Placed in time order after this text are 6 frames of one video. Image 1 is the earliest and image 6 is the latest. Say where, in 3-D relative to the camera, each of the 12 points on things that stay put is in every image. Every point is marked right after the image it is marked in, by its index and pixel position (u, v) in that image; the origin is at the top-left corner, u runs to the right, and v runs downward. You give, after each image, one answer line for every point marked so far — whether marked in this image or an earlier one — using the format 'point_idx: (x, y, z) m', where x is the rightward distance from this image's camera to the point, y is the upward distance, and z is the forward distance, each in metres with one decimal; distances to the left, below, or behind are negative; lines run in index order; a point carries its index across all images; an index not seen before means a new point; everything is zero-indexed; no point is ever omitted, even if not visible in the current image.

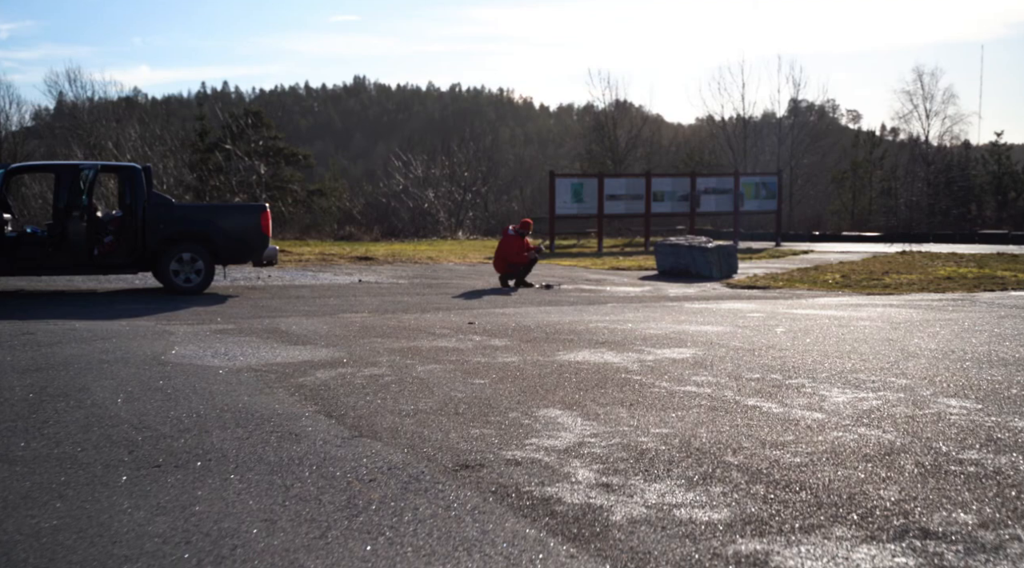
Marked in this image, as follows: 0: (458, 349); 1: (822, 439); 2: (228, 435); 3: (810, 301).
0: (-0.5, -0.7, +9.4) m
1: (+1.8, -0.9, +5.5) m
2: (-1.8, -1.0, +6.0) m
3: (+4.6, -0.3, +14.6) m
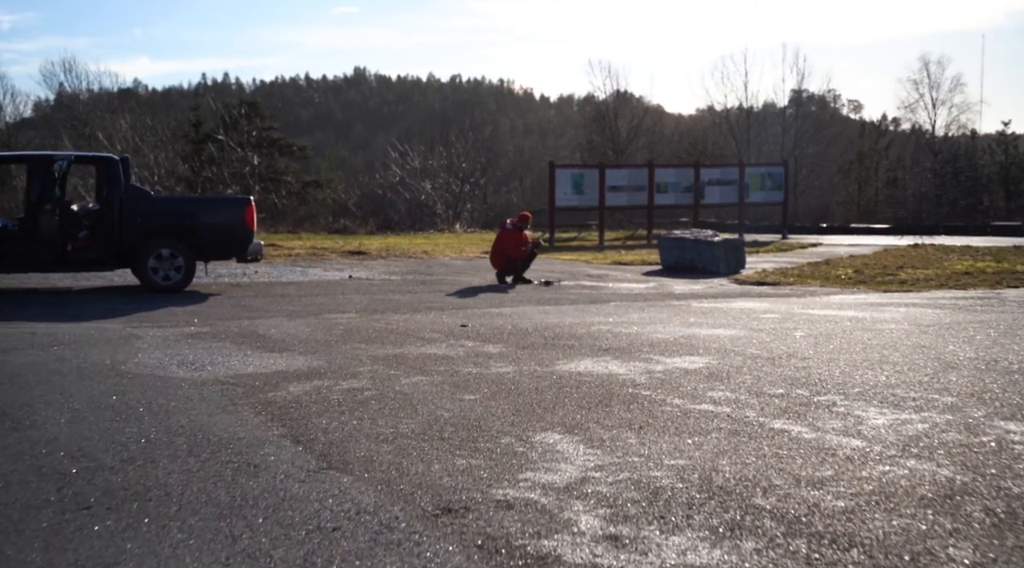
0: (-0.6, -0.7, +8.6) m
1: (+1.8, -0.9, +4.7) m
2: (-1.9, -1.0, +5.2) m
3: (+4.5, -0.2, +13.8) m
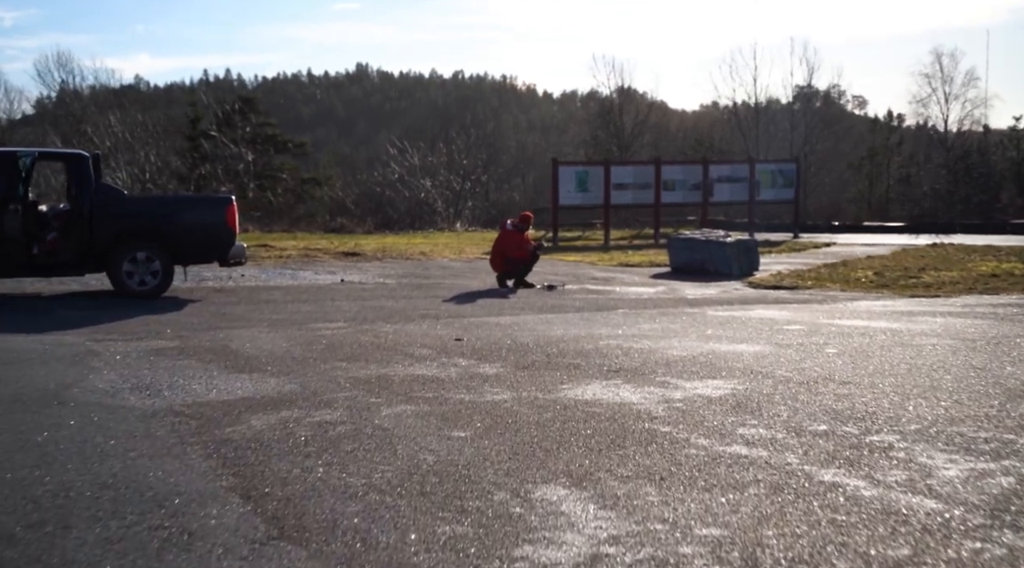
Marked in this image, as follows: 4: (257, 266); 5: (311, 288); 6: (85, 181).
0: (-0.6, -0.8, +7.6) m
1: (+1.7, -1.1, +3.7) m
2: (-1.9, -1.1, +4.3) m
3: (+4.5, -0.3, +12.8) m
4: (-5.0, +0.4, +18.8) m
5: (-3.3, -0.1, +15.7) m
6: (-6.0, +1.5, +13.4) m
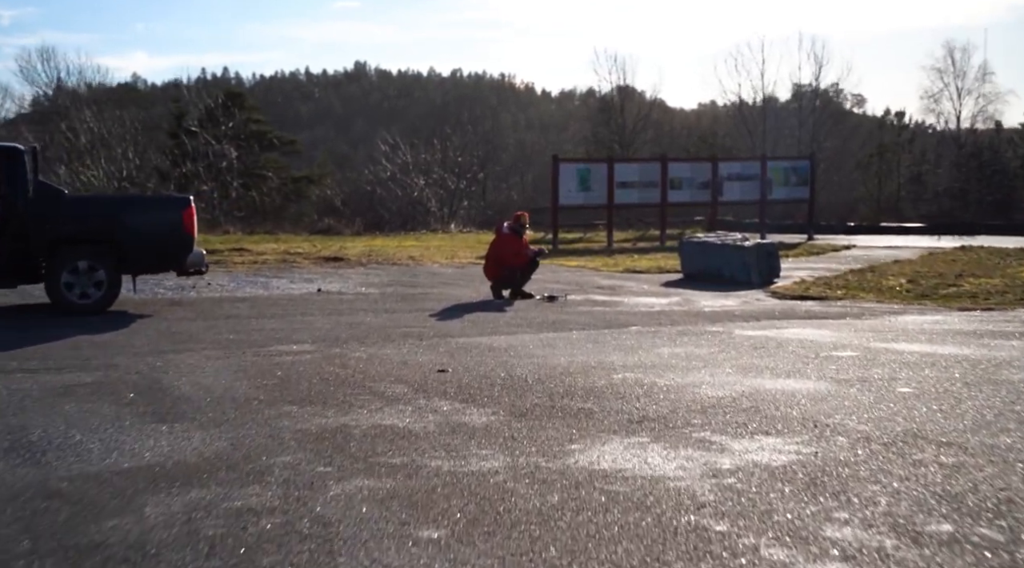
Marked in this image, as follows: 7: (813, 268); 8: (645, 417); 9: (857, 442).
0: (-0.6, -0.9, +5.9) m
1: (+1.7, -1.2, +2.0) m
2: (-1.9, -1.3, +2.5) m
3: (+4.5, -0.5, +11.1) m
4: (-5.1, +0.2, +17.1) m
5: (-3.4, -0.2, +14.0) m
6: (-6.1, +1.3, +11.7) m
7: (+6.0, +0.3, +19.0) m
8: (+0.9, -0.9, +6.2) m
9: (+2.0, -0.9, +5.4) m
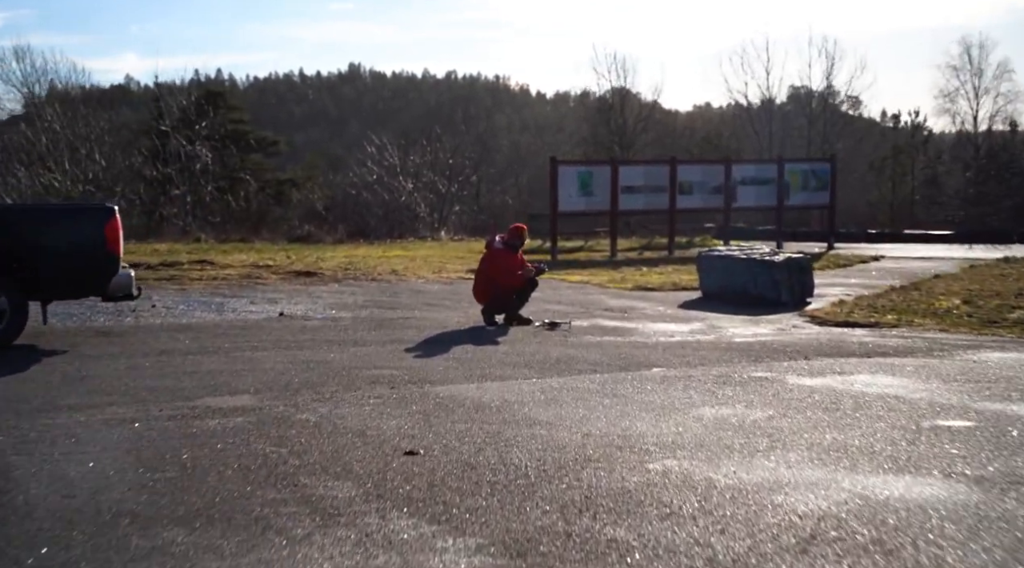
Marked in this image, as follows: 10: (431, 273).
0: (-0.7, -1.2, +3.7) m
1: (+1.7, -1.5, -0.2) m
2: (-1.9, -1.6, +0.3) m
3: (+4.4, -0.8, +8.9) m
4: (-5.2, -0.1, +14.8) m
5: (-3.4, -0.5, +11.8) m
6: (-6.1, +1.0, +9.4) m
7: (+5.9, 0.0, +16.8) m
8: (+0.8, -1.2, +4.0) m
9: (+1.9, -1.2, +3.1) m
10: (-1.6, +0.2, +18.1) m
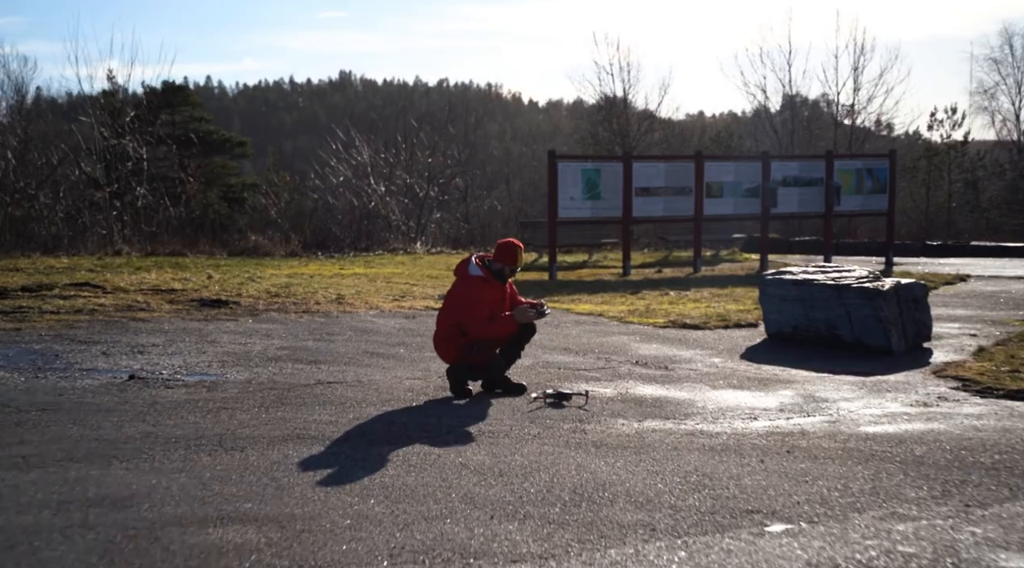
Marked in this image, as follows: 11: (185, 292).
0: (-0.7, -1.5, -1.0) m
1: (+1.6, -1.8, -4.9) m
2: (-2.0, -1.9, -4.4) m
3: (+4.3, -1.1, +4.3) m
4: (-5.4, -0.5, +10.1) m
5: (-3.6, -0.9, +7.1) m
6: (-6.2, +0.6, +4.7) m
7: (+5.7, -0.4, +12.1) m
8: (+0.8, -1.5, -0.7) m
9: (+1.9, -1.5, -1.5) m
10: (-1.7, -0.2, +13.5) m
11: (-4.7, -0.1, +13.7) m
